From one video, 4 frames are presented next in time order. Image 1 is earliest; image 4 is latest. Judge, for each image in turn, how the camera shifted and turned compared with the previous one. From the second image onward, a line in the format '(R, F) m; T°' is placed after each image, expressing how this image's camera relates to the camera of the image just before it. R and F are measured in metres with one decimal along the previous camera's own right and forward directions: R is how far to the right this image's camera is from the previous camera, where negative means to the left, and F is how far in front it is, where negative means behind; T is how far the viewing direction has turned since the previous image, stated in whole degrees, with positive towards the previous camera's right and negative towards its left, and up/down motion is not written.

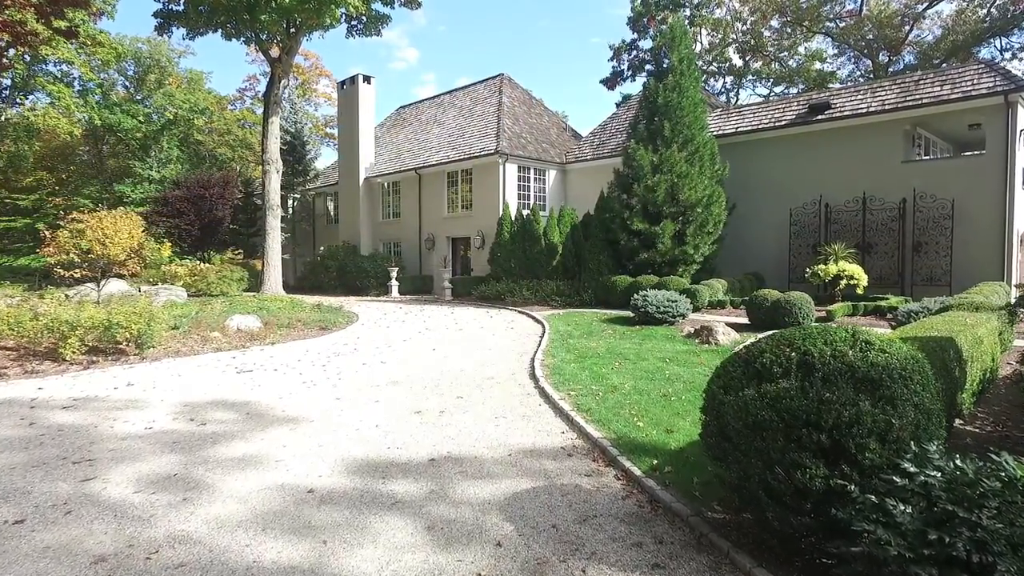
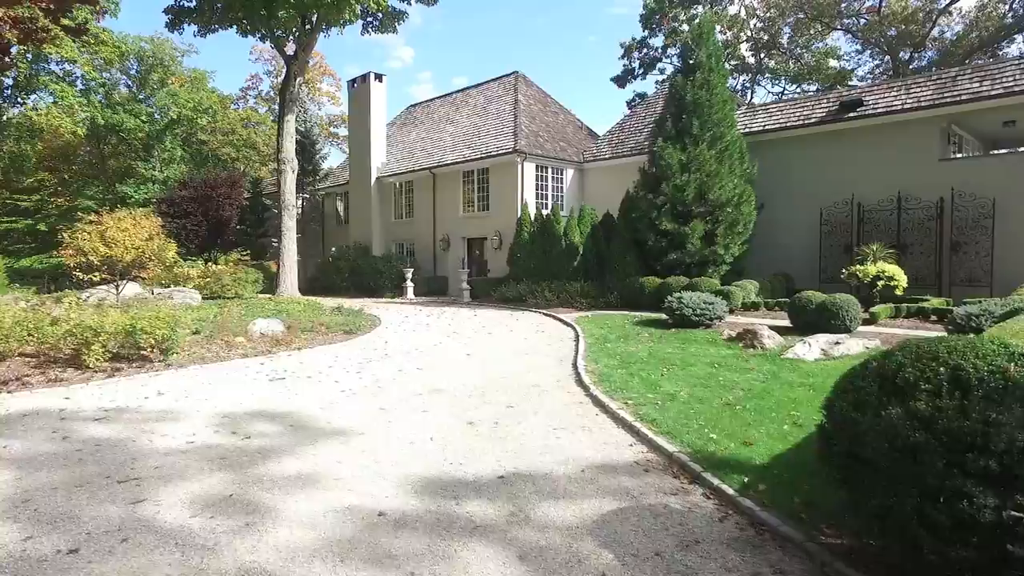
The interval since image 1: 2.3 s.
(-0.7, +0.3) m; 0°
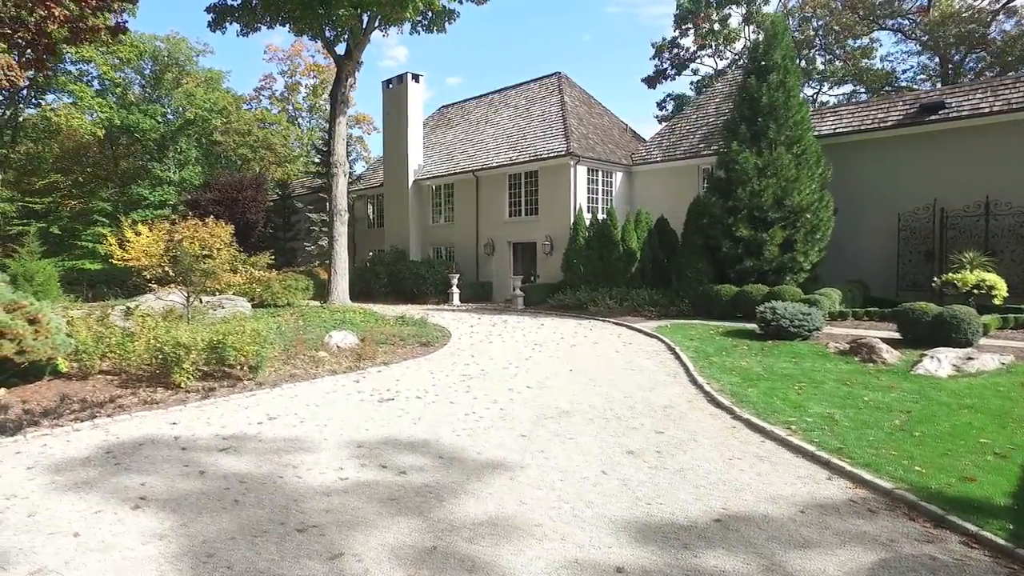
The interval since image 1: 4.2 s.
(-2.0, +0.5) m; 0°
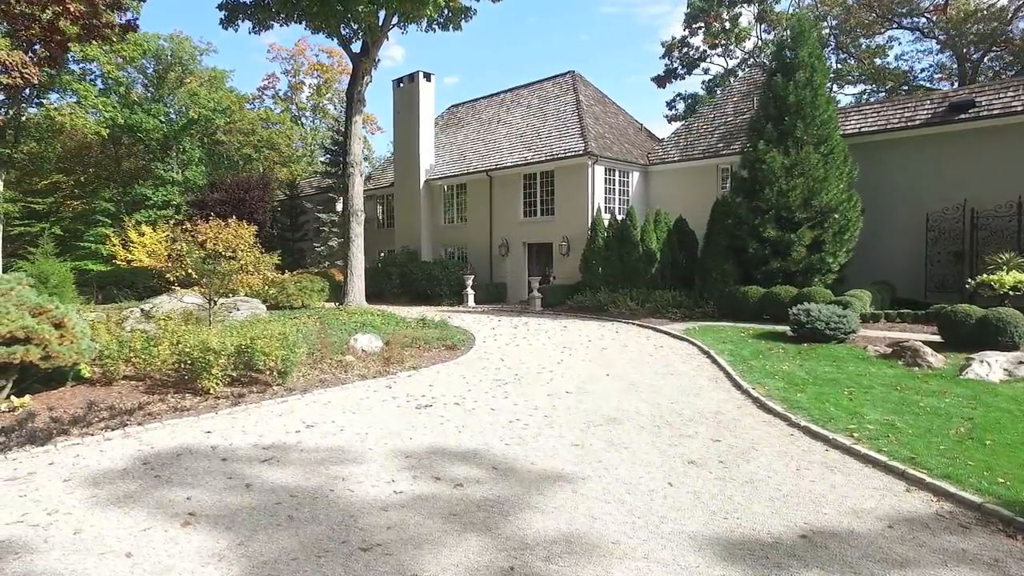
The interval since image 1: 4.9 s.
(-0.7, +0.2) m; 0°
